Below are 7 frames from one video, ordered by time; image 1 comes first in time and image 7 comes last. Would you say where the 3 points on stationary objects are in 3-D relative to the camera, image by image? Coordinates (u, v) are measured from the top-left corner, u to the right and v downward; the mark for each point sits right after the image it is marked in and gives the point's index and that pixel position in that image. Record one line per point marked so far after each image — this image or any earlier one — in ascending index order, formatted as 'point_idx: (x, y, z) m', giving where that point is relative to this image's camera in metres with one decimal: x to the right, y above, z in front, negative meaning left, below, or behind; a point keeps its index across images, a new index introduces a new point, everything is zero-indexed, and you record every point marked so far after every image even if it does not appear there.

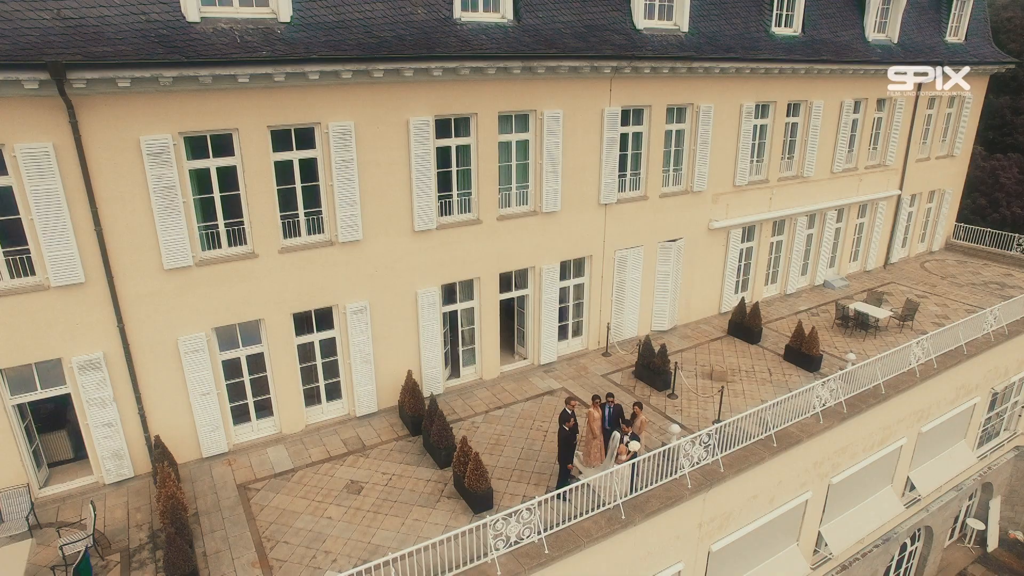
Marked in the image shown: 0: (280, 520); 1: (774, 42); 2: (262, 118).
0: (-3.4, -3.4, +9.4) m
1: (+6.0, +5.7, +14.7) m
2: (-3.7, +2.5, +9.6) m
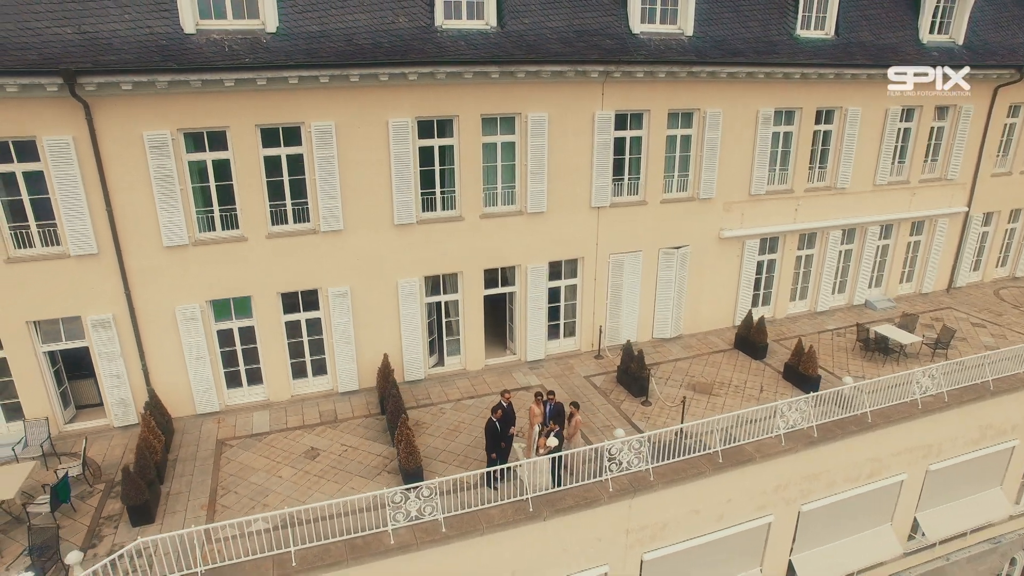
0: (-4.5, -3.1, +10.6) m
1: (+6.3, +5.3, +14.1) m
2: (-4.4, +2.9, +10.8) m
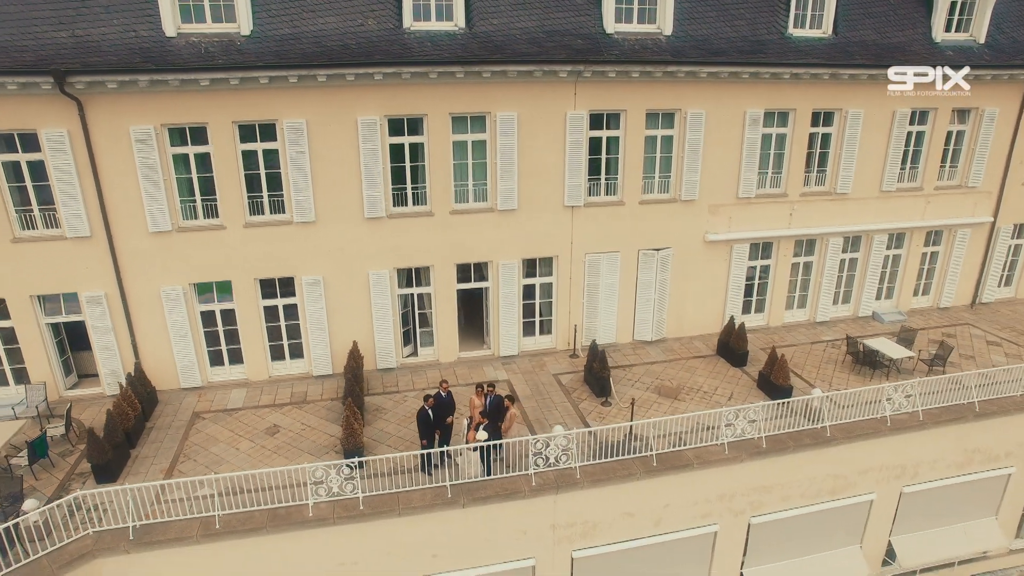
0: (-5.6, -2.8, +11.5) m
1: (+5.9, +5.2, +13.6) m
2: (-5.2, +3.2, +11.6) m
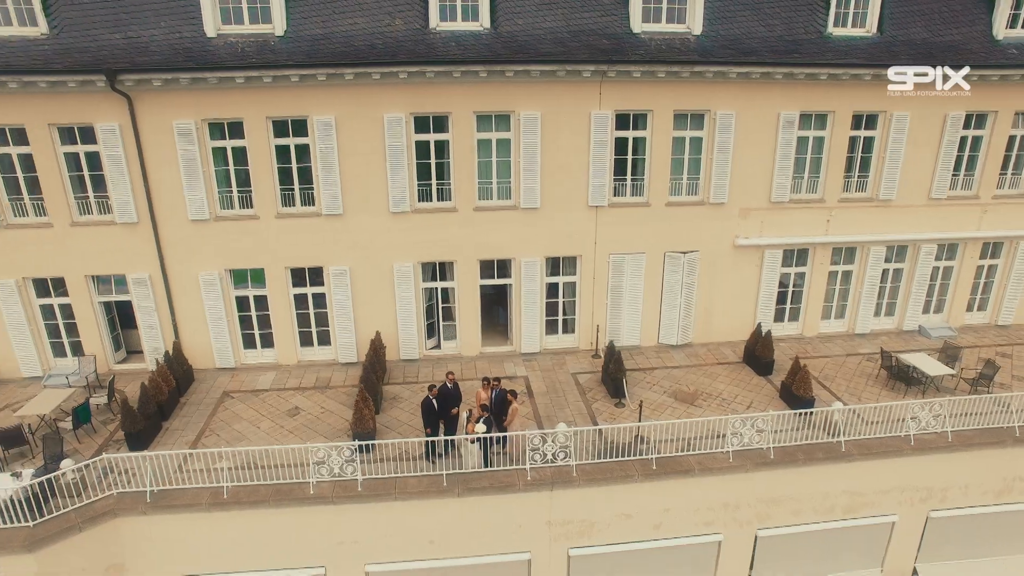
0: (-5.4, -2.5, +12.2) m
1: (+6.5, +5.0, +13.1) m
2: (-4.8, +3.4, +12.3) m
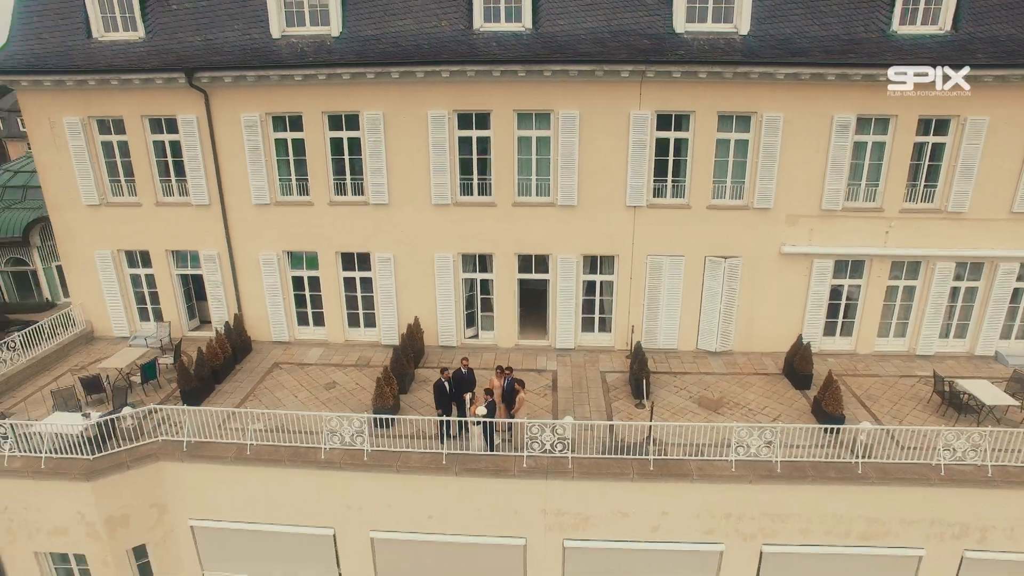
0: (-5.0, -2.1, +13.4) m
1: (+7.3, +4.7, +12.4) m
2: (-4.0, +3.8, +13.3) m
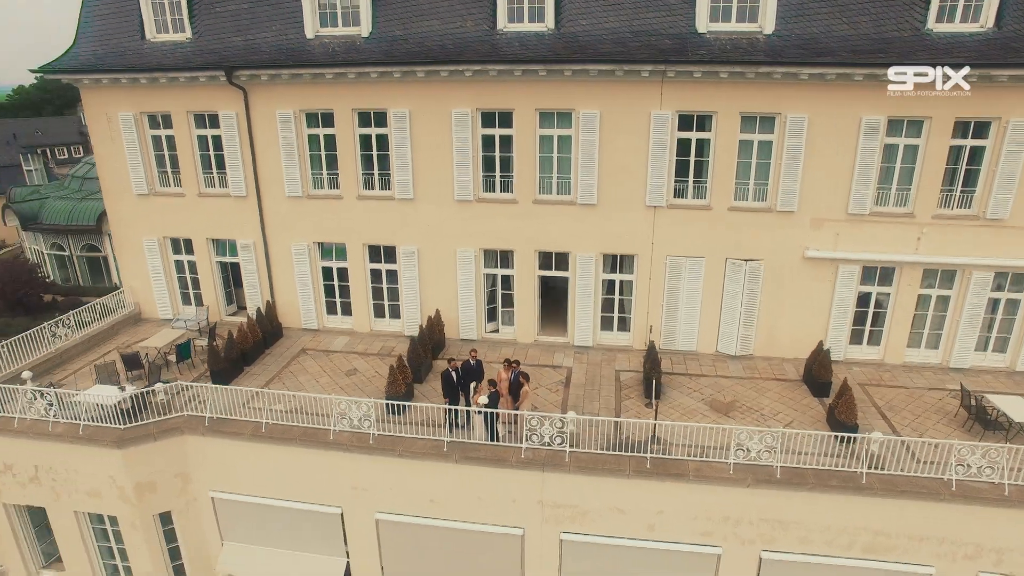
0: (-4.7, -1.8, +14.0) m
1: (+7.7, +4.6, +11.9) m
2: (-3.6, +4.0, +13.9) m
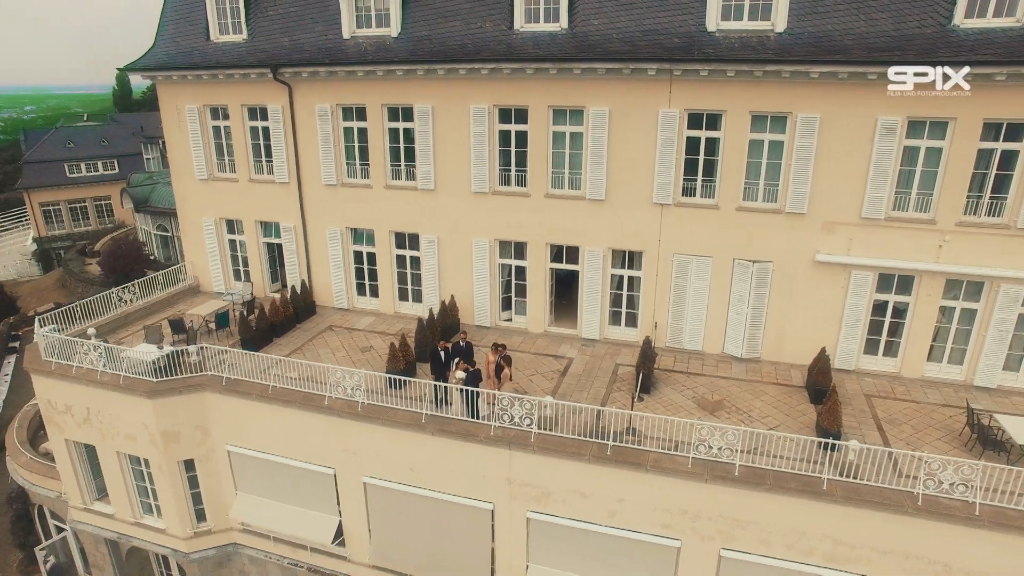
0: (-4.6, -1.4, +15.2) m
1: (+7.7, +4.4, +11.4) m
2: (-3.2, +4.4, +14.9) m
